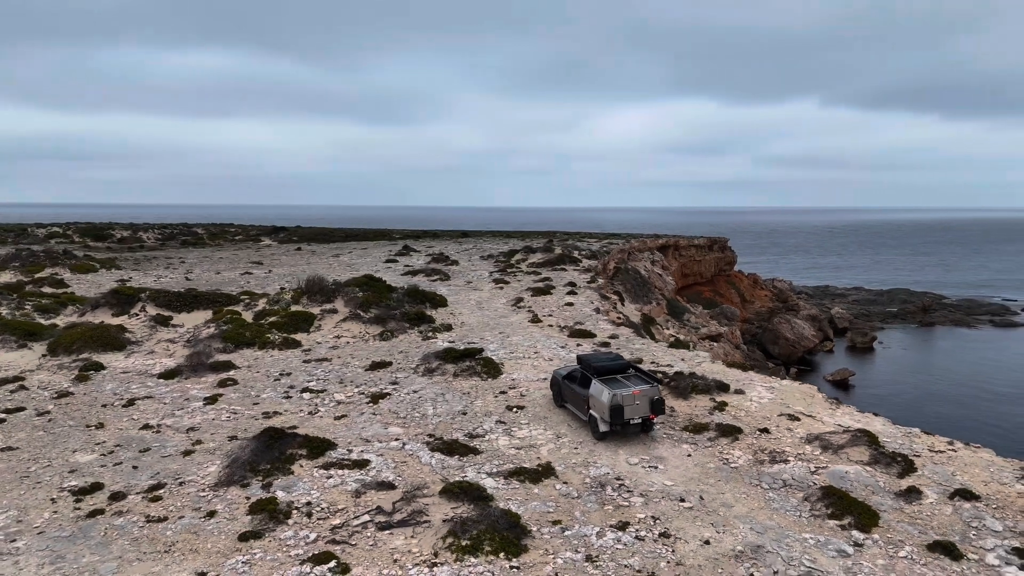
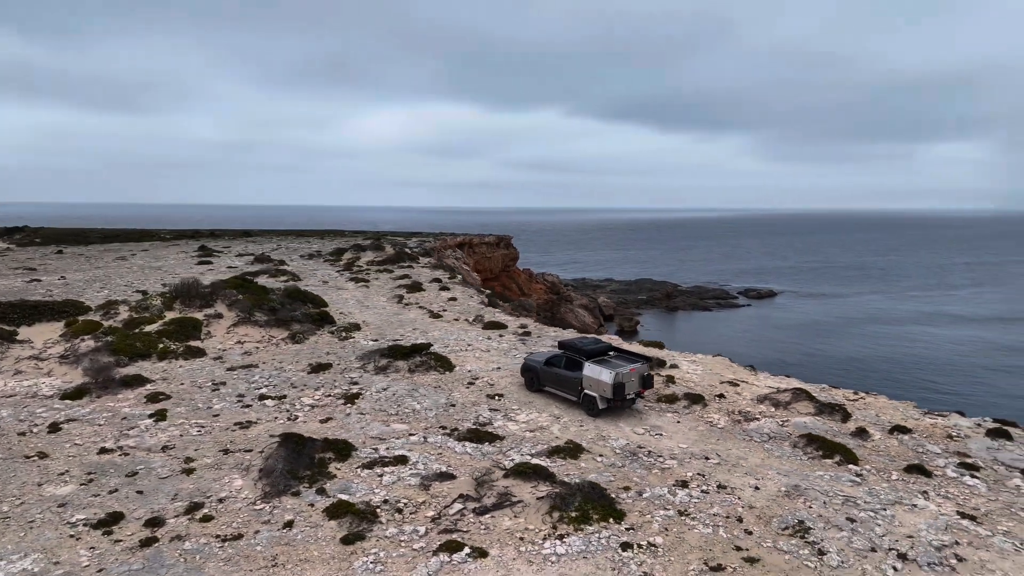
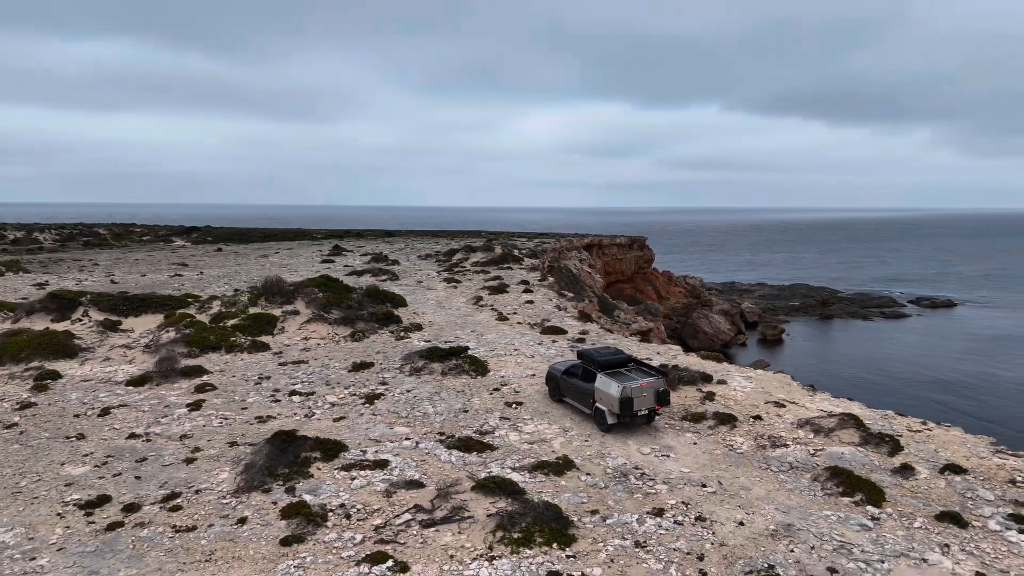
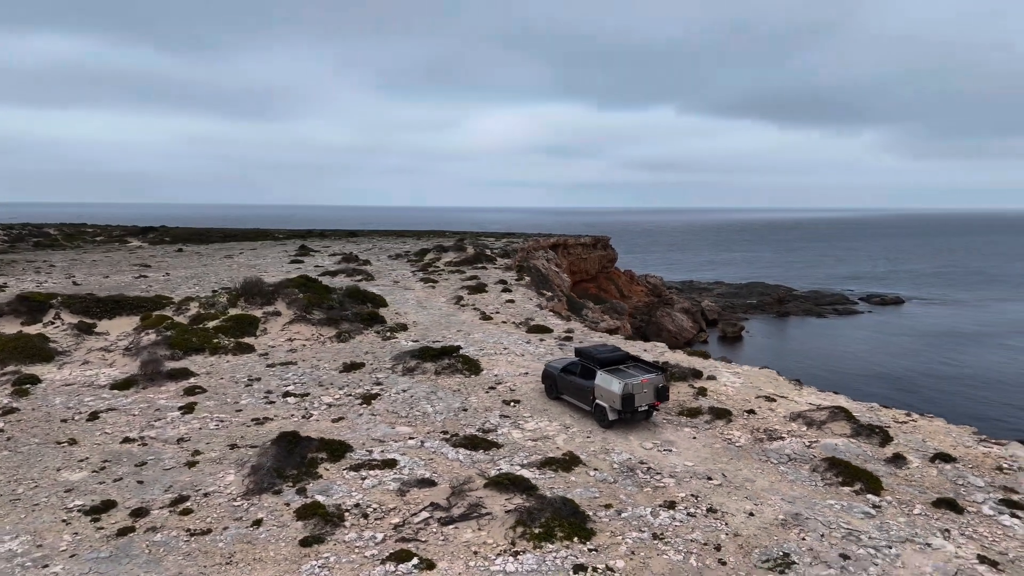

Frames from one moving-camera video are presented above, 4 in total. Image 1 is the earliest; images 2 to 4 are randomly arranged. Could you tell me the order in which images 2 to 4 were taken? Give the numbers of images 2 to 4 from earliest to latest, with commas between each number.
3, 4, 2
